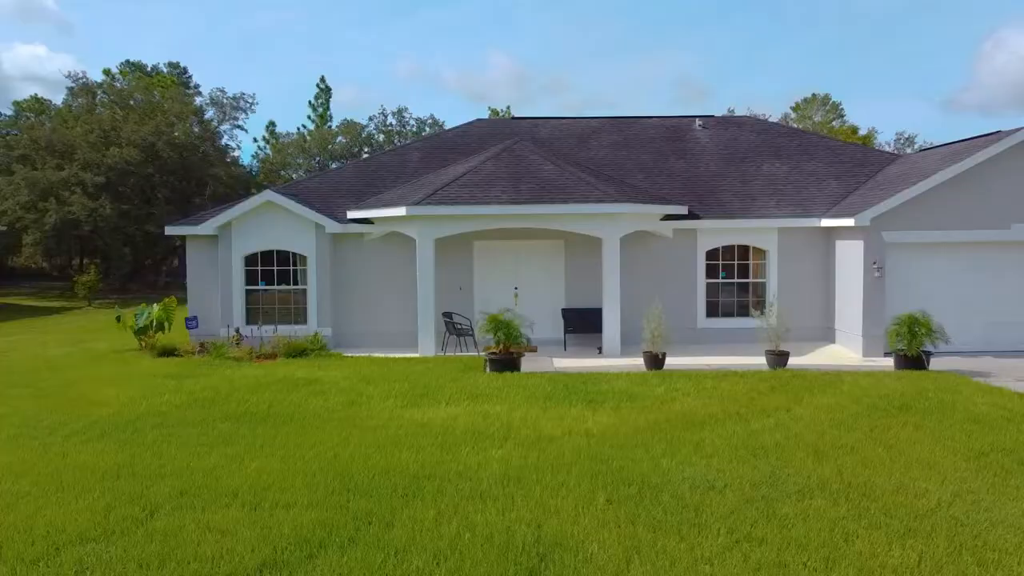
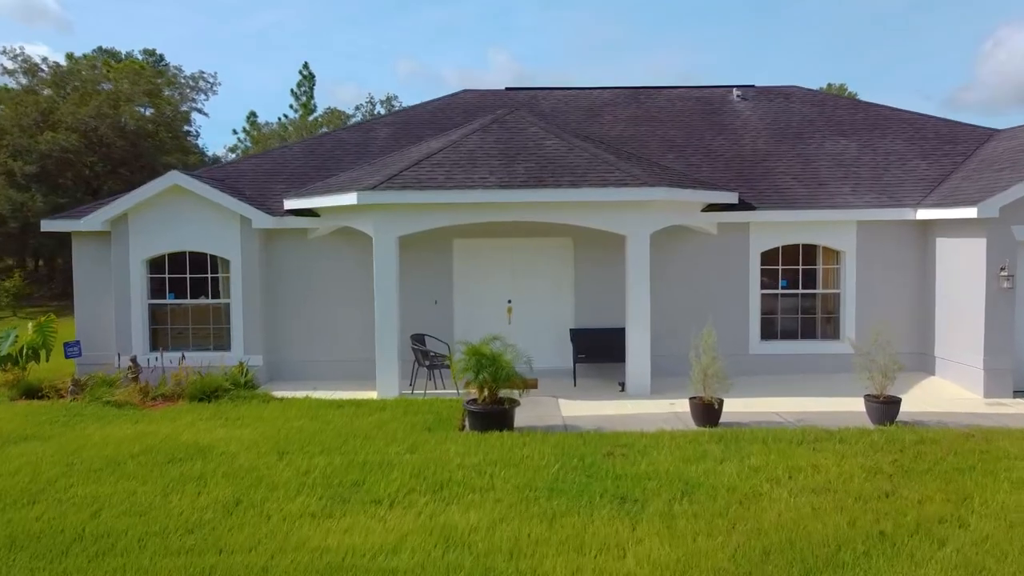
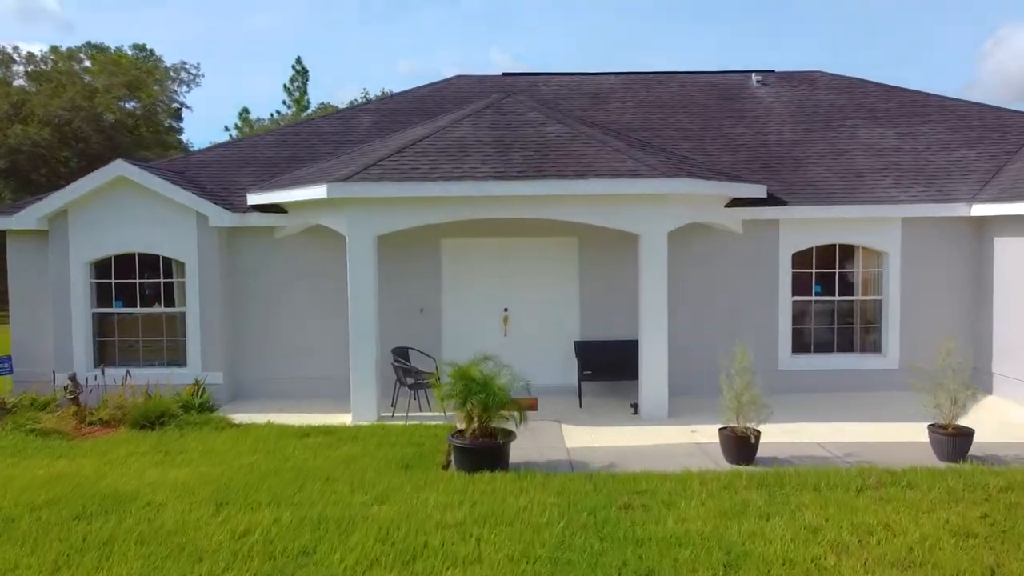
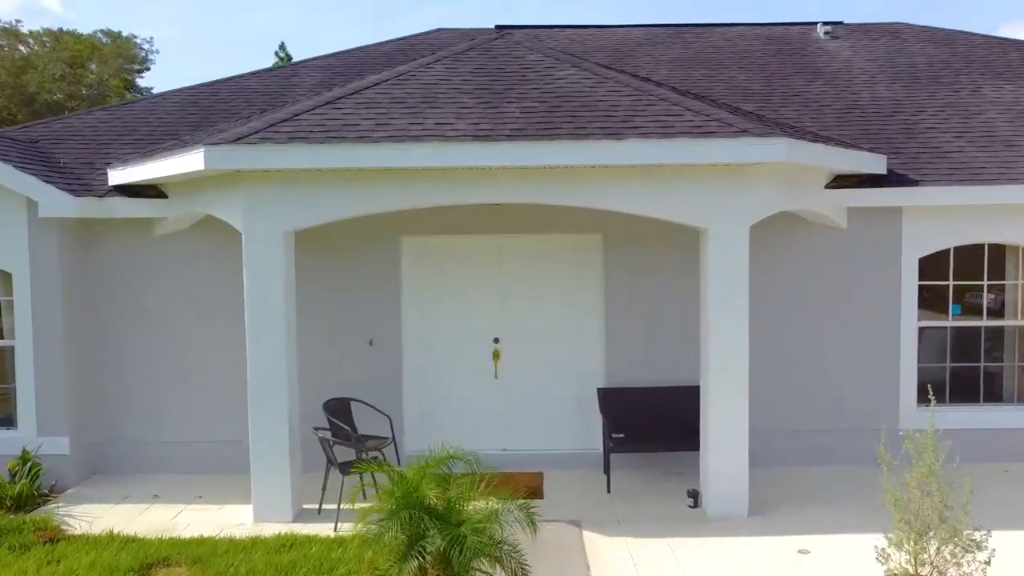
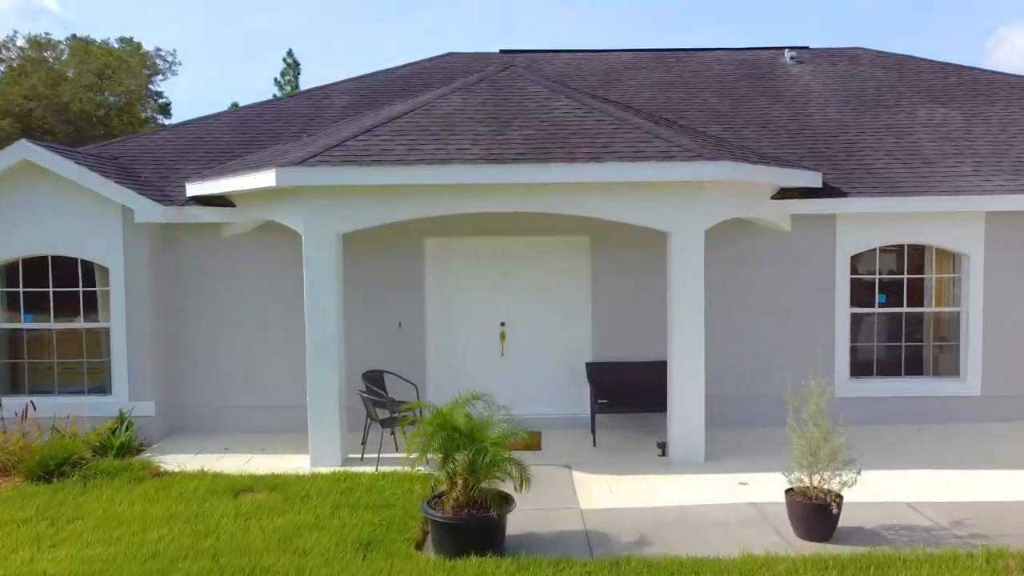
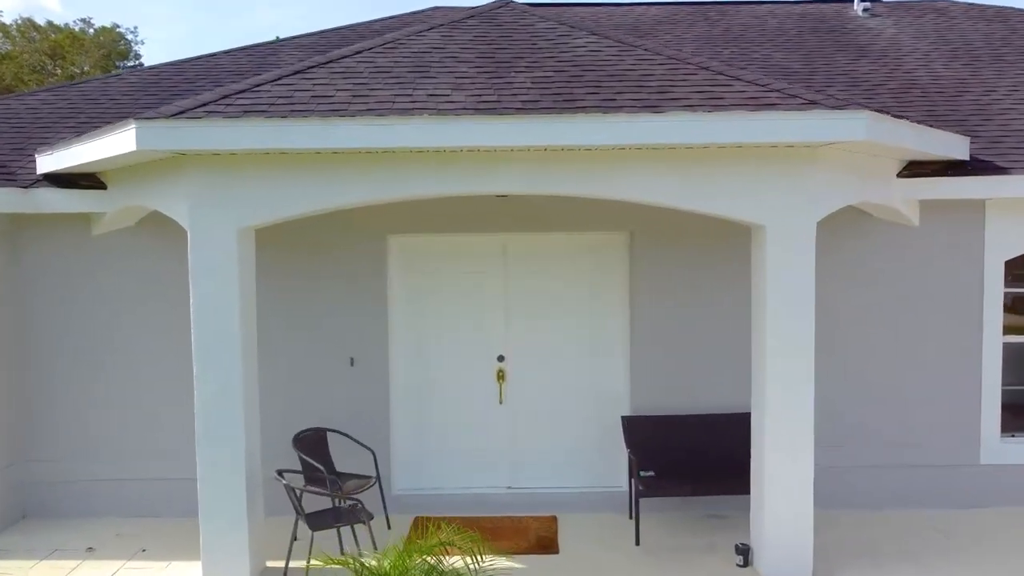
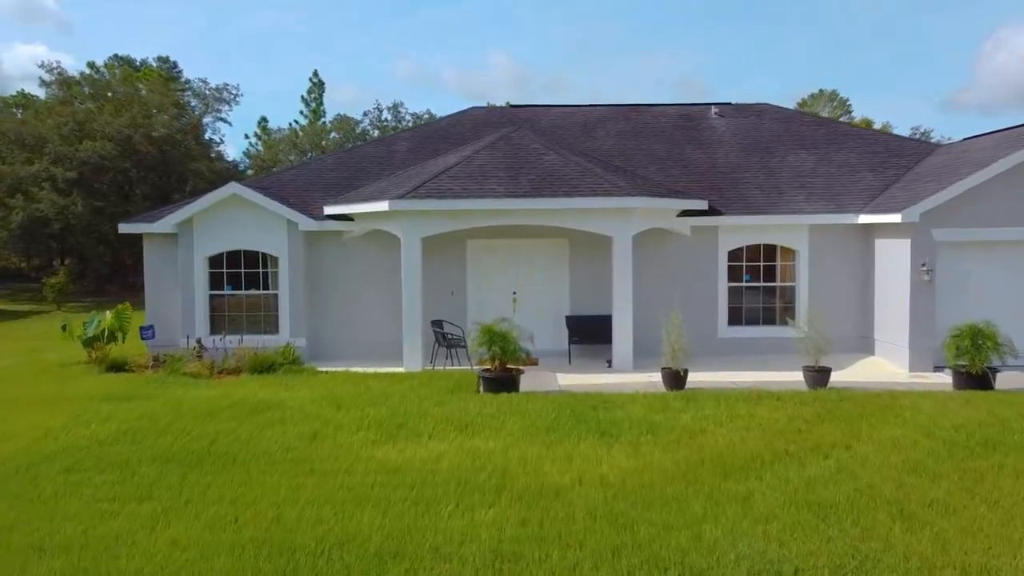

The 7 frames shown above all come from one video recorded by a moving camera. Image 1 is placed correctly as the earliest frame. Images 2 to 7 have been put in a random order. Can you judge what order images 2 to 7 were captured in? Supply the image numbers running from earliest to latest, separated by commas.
7, 2, 3, 5, 4, 6
